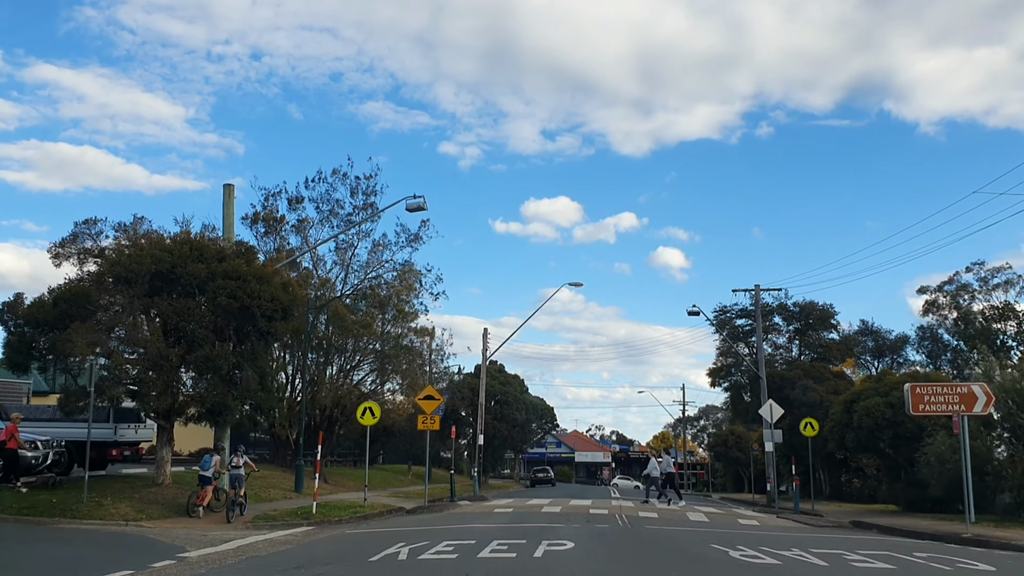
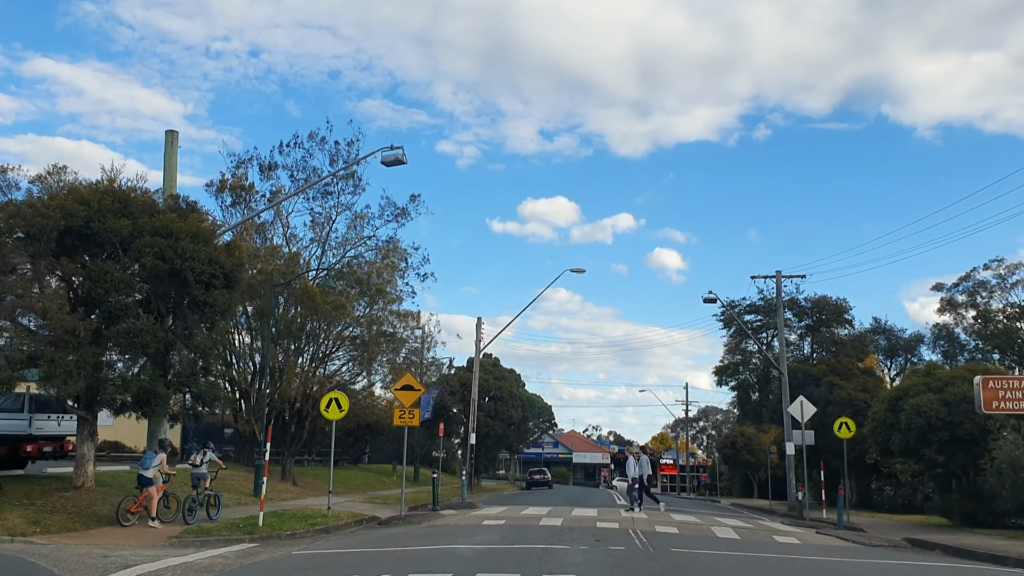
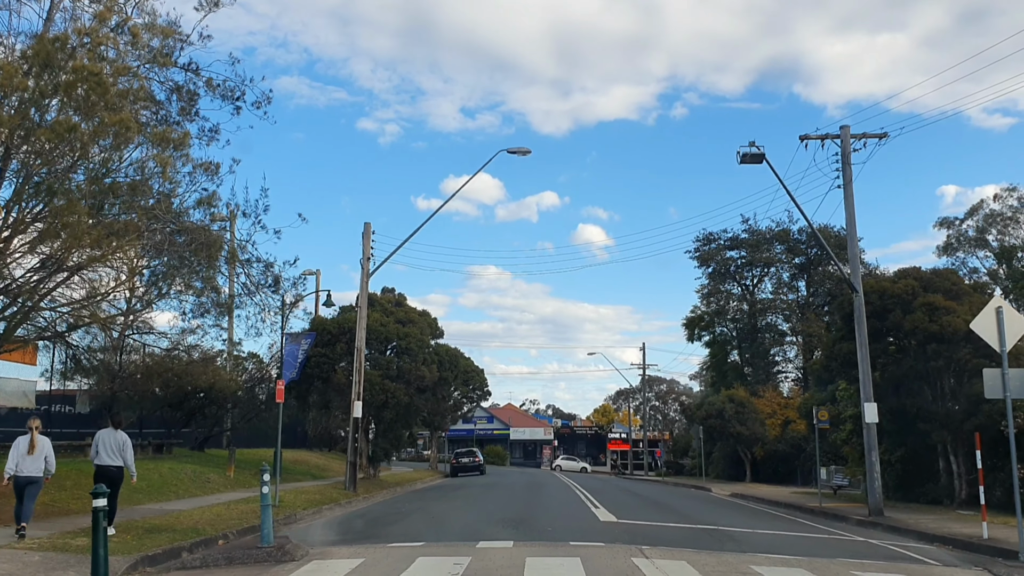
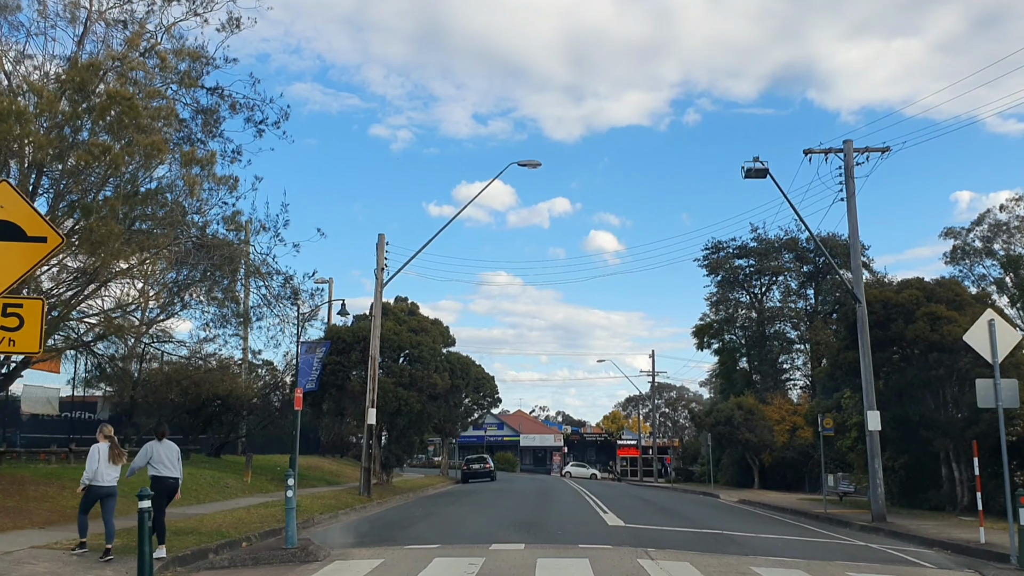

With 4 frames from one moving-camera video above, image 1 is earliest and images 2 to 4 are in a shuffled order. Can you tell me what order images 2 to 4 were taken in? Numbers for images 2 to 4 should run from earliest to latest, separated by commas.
2, 4, 3
